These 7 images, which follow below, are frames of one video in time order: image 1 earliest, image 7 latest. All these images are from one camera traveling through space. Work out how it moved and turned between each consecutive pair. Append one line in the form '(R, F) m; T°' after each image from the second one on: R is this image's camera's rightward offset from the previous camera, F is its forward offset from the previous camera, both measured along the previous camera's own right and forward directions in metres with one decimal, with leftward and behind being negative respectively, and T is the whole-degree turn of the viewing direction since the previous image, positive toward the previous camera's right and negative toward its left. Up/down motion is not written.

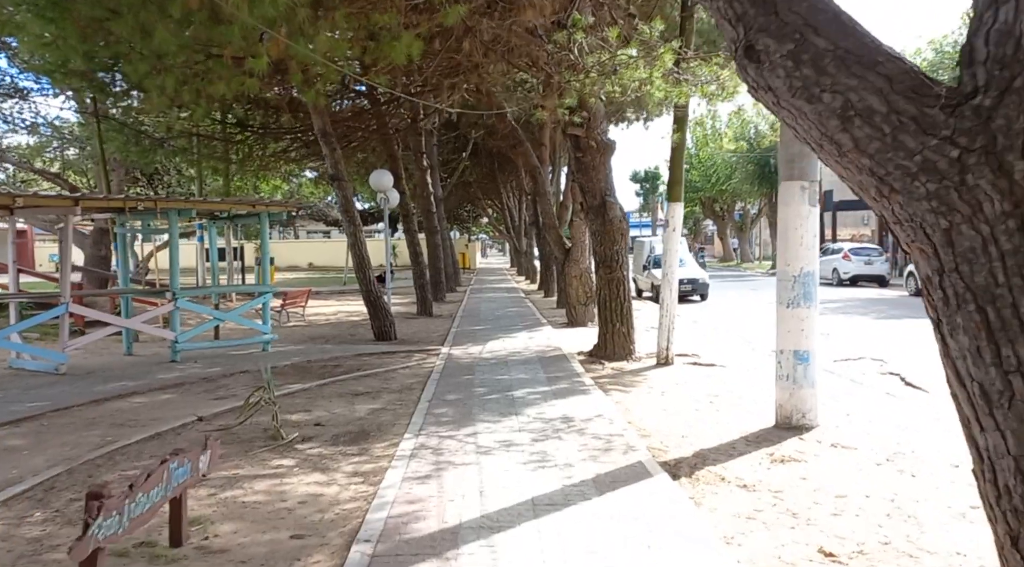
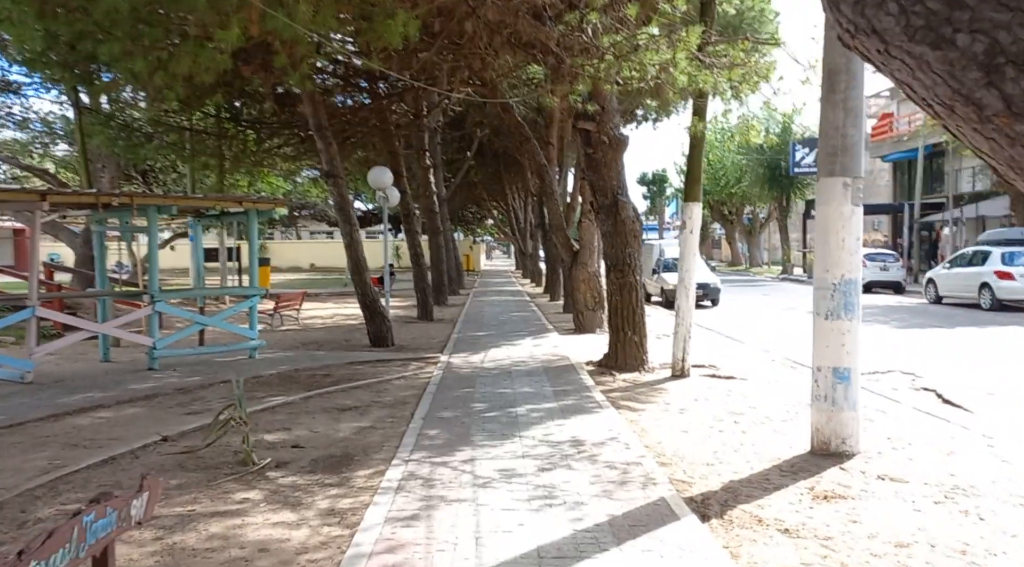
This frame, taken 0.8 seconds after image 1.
(0.0, +0.7) m; 0°
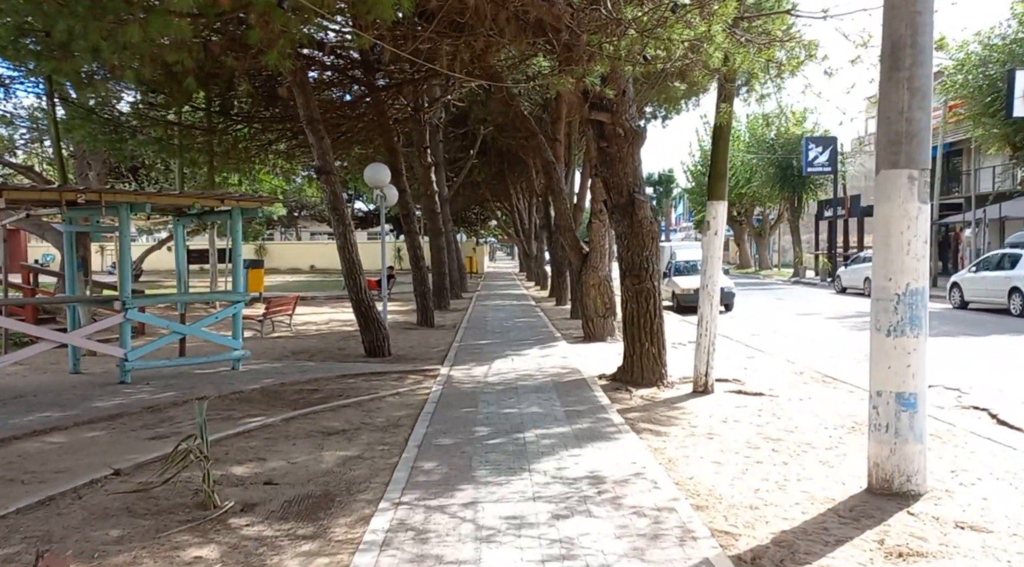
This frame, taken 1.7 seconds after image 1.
(0.0, +0.9) m; 0°
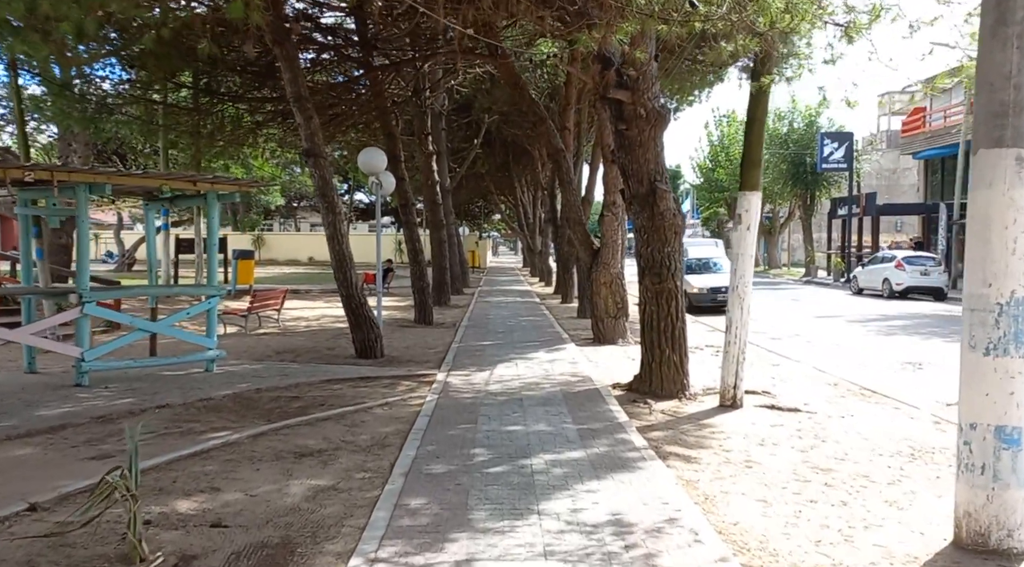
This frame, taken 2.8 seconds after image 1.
(0.0, +1.0) m; 0°
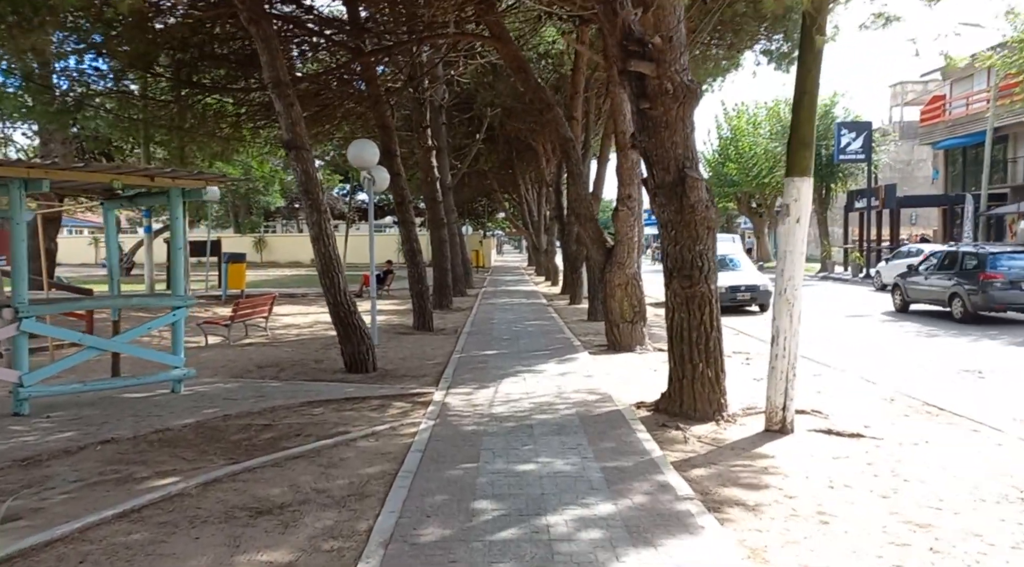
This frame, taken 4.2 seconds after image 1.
(0.0, +1.2) m; 0°
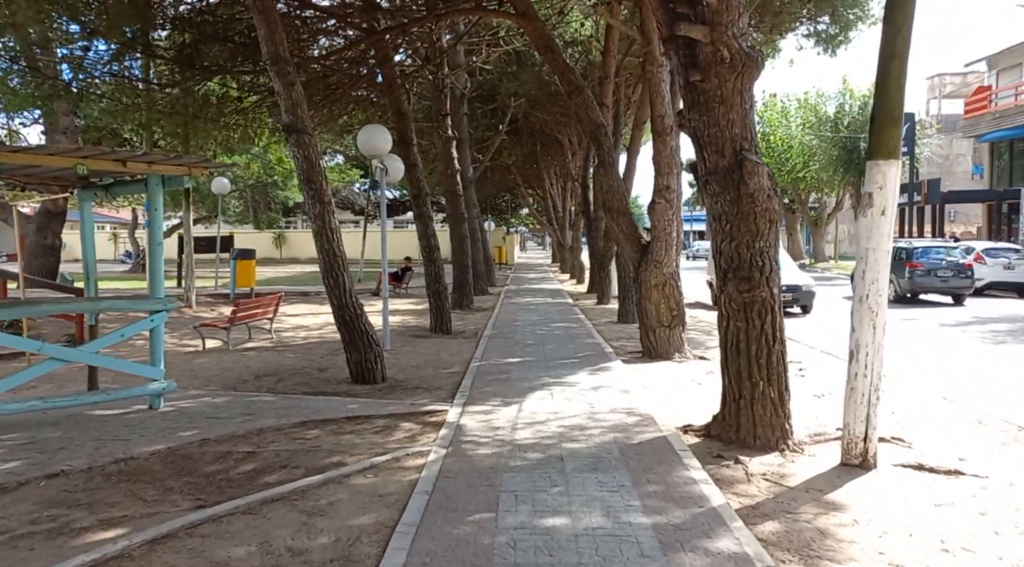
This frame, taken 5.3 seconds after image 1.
(0.0, +1.1) m; -2°
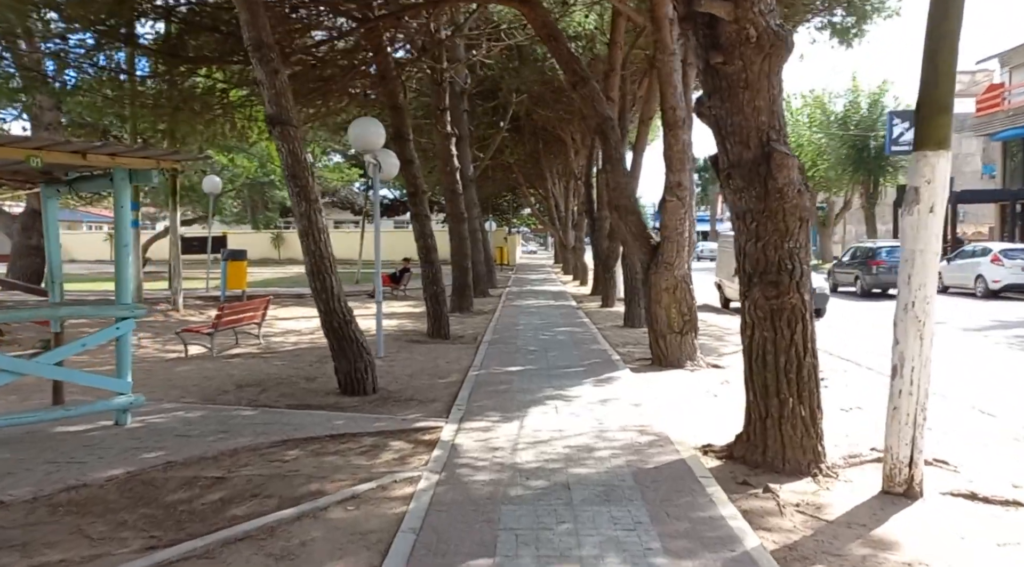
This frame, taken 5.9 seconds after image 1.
(0.0, +0.6) m; 0°
